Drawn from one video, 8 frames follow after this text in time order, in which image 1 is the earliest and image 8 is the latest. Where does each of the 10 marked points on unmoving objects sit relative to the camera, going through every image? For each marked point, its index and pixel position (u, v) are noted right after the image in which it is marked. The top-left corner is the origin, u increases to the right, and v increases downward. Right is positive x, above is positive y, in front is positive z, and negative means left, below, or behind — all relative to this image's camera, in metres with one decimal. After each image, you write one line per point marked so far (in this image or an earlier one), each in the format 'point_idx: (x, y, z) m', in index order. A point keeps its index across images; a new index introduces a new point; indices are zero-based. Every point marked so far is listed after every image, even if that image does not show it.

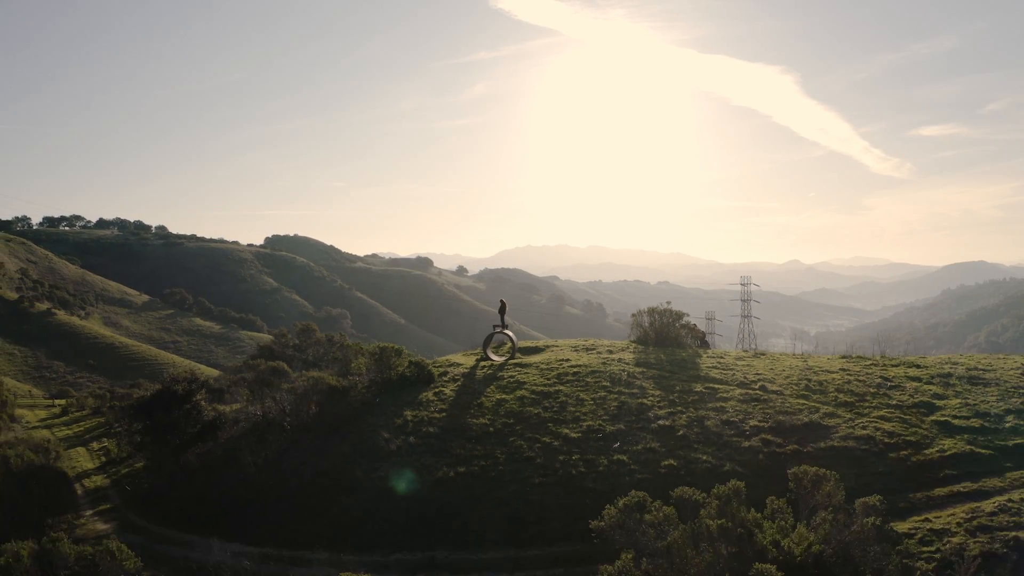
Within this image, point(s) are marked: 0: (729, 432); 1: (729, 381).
0: (+3.3, -2.1, +16.1) m
1: (+4.1, -1.8, +19.4) m
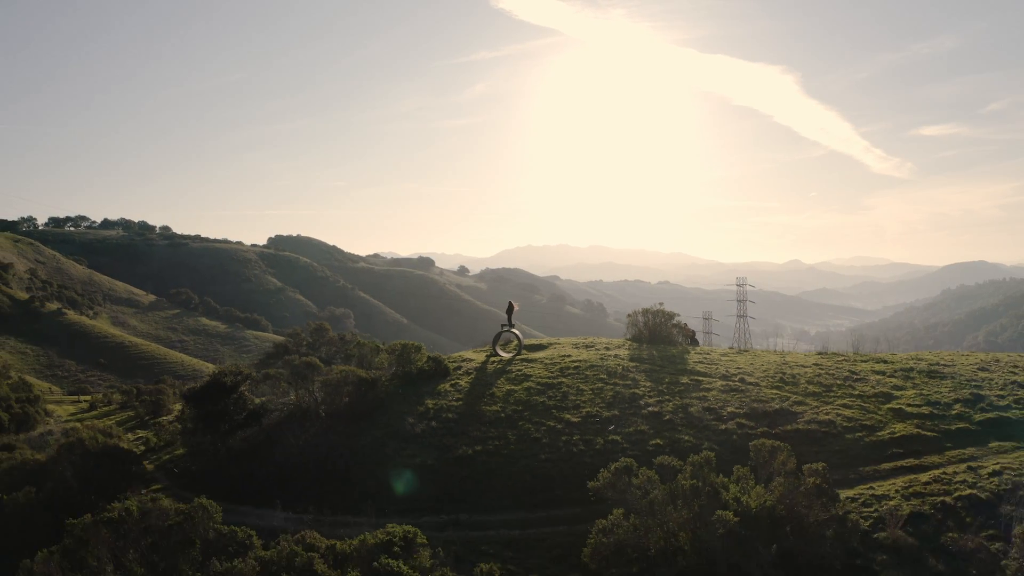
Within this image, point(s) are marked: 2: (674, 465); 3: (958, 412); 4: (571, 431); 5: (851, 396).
0: (+3.5, -2.2, +18.3) m
1: (+4.3, -1.8, +21.7) m
2: (+2.2, -2.4, +13.0) m
3: (+7.4, -2.1, +17.4) m
4: (+0.9, -2.3, +17.8) m
5: (+6.1, -2.0, +18.8) m
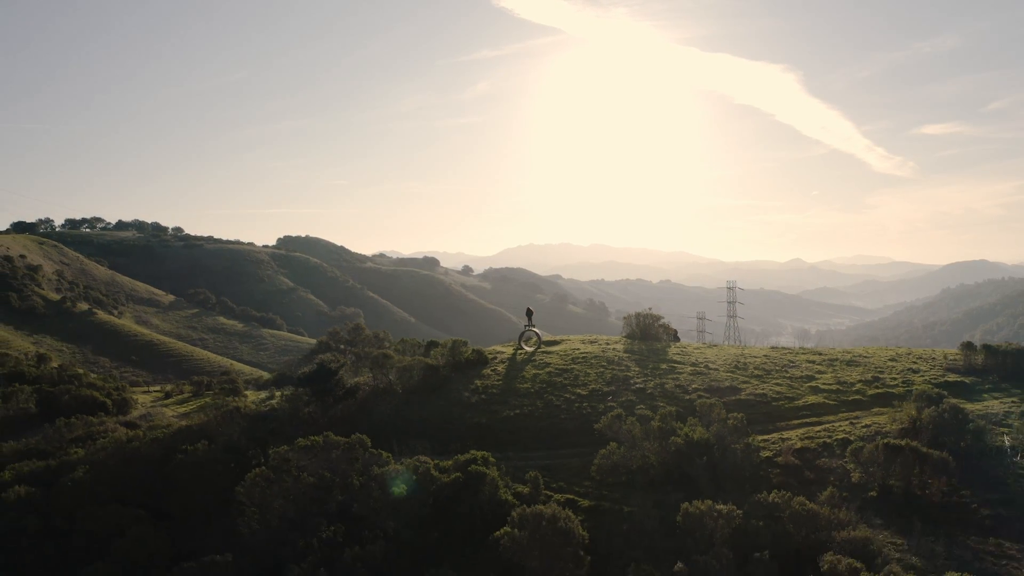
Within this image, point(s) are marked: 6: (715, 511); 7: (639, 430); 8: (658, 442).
0: (+4.1, -2.5, +25.3) m
1: (+4.9, -2.1, +28.7) m
2: (+2.8, -2.7, +20.0) m
3: (+8.1, -2.3, +24.3) m
4: (+1.6, -2.6, +24.8) m
5: (+6.7, -2.3, +25.8) m
6: (+2.9, -3.1, +14.6) m
7: (+2.5, -2.7, +19.4) m
8: (+2.7, -2.8, +18.6) m
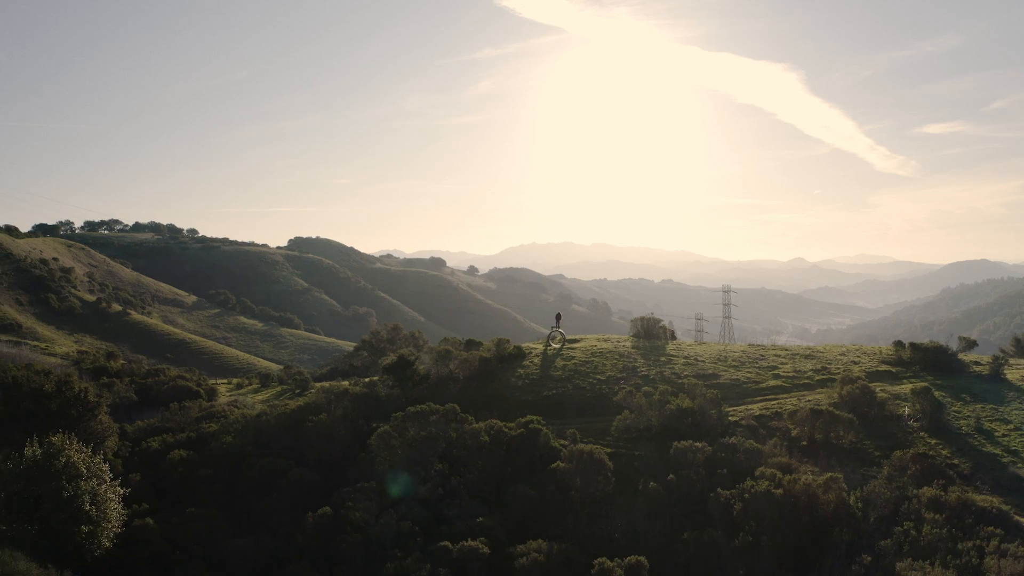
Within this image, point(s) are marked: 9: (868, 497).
0: (+5.2, -2.8, +33.3) m
1: (+6.1, -2.5, +36.7) m
2: (+4.0, -3.1, +28.0) m
3: (+9.2, -2.7, +32.3) m
4: (+2.7, -3.0, +32.8) m
5: (+7.8, -2.6, +33.8) m
6: (+4.0, -3.5, +22.6) m
7: (+3.6, -3.1, +27.4) m
8: (+3.9, -3.2, +26.6) m
9: (+6.2, -3.6, +18.2) m
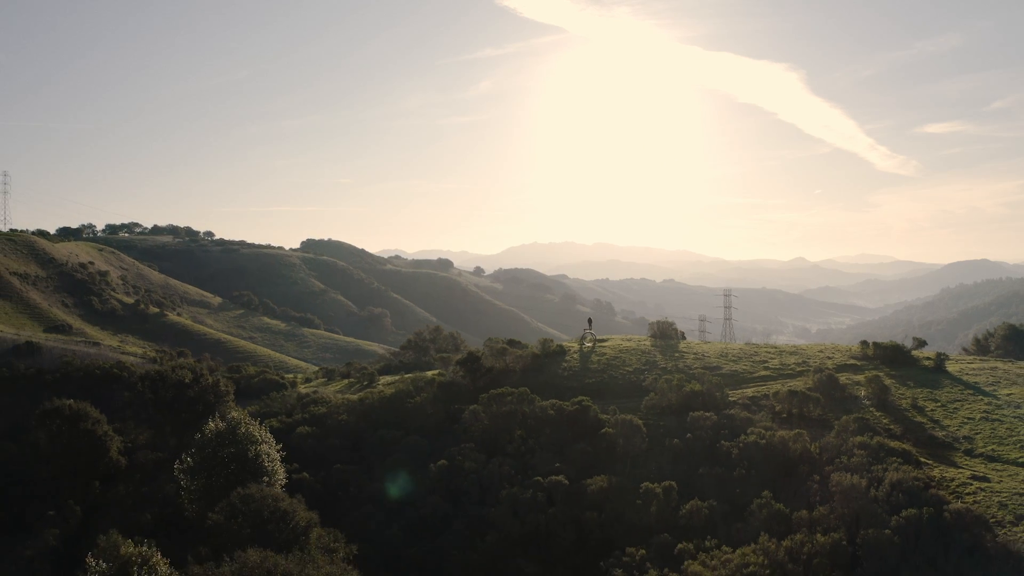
0: (+7.1, -3.3, +42.3) m
1: (+8.0, -2.9, +45.6) m
2: (+5.9, -3.5, +36.9) m
3: (+11.1, -3.2, +41.3) m
4: (+4.6, -3.4, +41.7) m
5: (+9.7, -3.1, +42.7) m
6: (+5.9, -3.9, +31.6) m
7: (+5.5, -3.5, +36.4) m
8: (+5.7, -3.6, +35.5) m
9: (+8.1, -4.1, +27.2) m
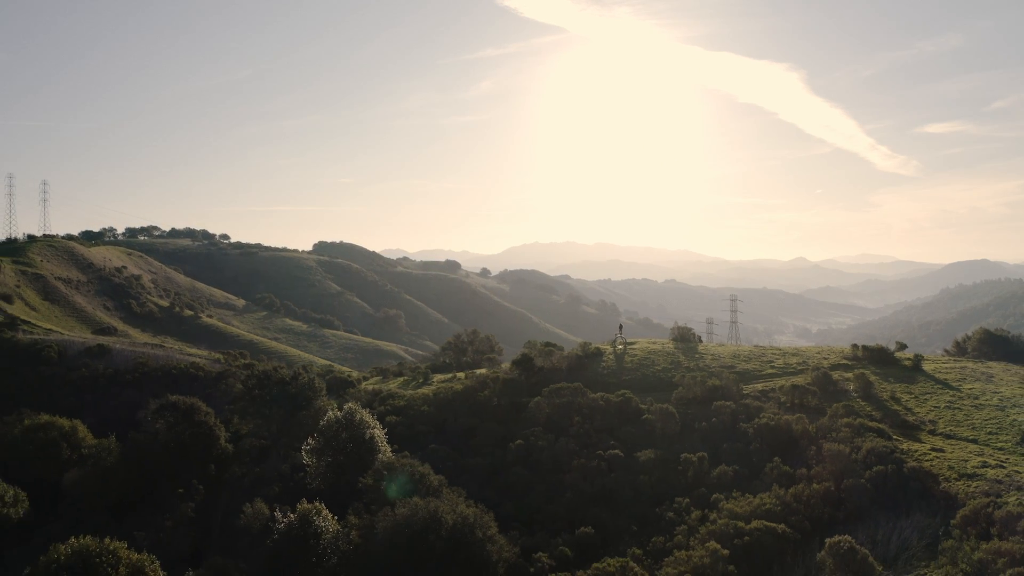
0: (+9.5, -3.9, +50.5) m
1: (+10.3, -3.5, +53.9) m
2: (+8.2, -4.1, +45.2) m
3: (+13.5, -3.7, +49.5) m
4: (+6.9, -4.0, +50.0) m
5: (+12.1, -3.7, +51.0) m
6: (+8.3, -4.5, +39.9) m
7: (+7.8, -4.1, +44.7) m
8: (+8.1, -4.2, +43.8) m
9: (+10.5, -4.7, +35.5) m
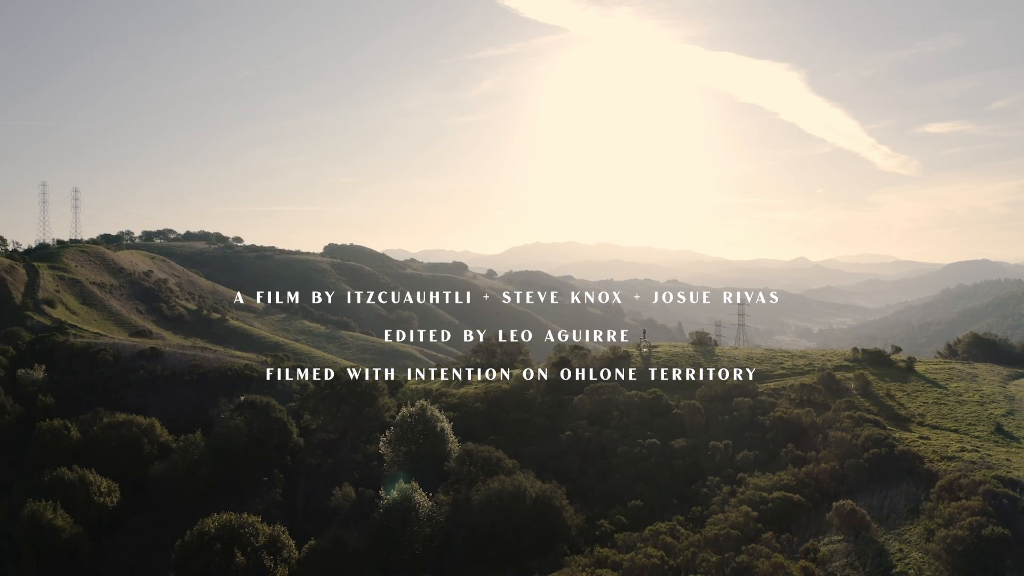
0: (+11.7, -4.4, +57.1) m
1: (+12.5, -4.1, +60.4) m
2: (+10.4, -4.7, +51.8) m
3: (+15.7, -4.3, +56.1) m
4: (+9.1, -4.6, +56.6) m
5: (+14.3, -4.2, +57.5) m
6: (+10.4, -5.1, +46.4) m
7: (+10.0, -4.7, +51.2) m
8: (+10.3, -4.8, +50.4) m
9: (+12.6, -5.3, +42.0) m
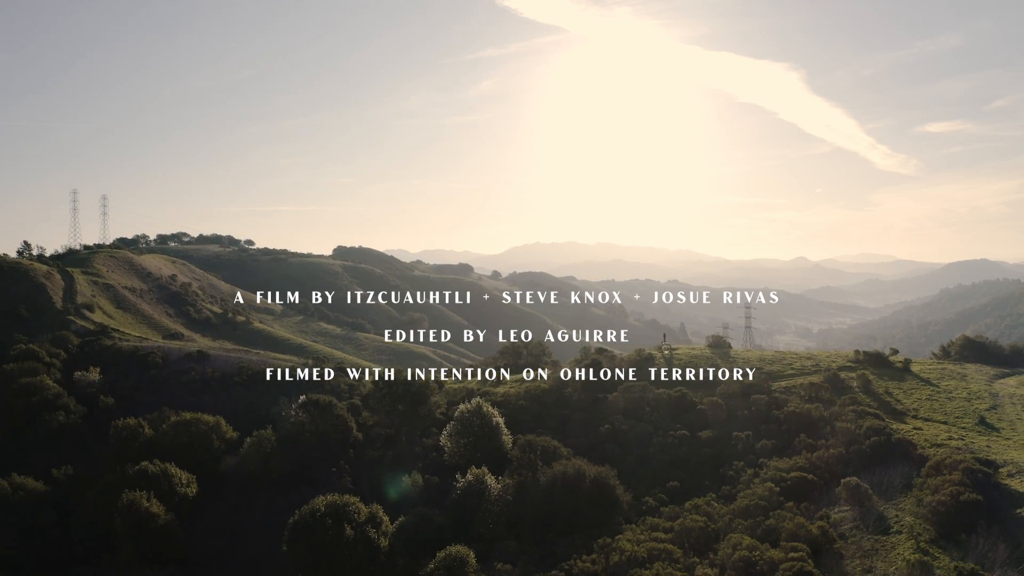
0: (+14.0, -5.0, +63.6) m
1: (+14.8, -4.6, +66.9) m
2: (+12.7, -5.2, +58.3) m
3: (+17.9, -4.8, +62.6) m
4: (+11.4, -5.1, +63.1) m
5: (+16.6, -4.8, +64.0) m
6: (+12.7, -5.6, +52.9) m
7: (+12.3, -5.2, +57.7) m
8: (+12.6, -5.3, +56.9) m
9: (+14.9, -5.8, +48.5) m
